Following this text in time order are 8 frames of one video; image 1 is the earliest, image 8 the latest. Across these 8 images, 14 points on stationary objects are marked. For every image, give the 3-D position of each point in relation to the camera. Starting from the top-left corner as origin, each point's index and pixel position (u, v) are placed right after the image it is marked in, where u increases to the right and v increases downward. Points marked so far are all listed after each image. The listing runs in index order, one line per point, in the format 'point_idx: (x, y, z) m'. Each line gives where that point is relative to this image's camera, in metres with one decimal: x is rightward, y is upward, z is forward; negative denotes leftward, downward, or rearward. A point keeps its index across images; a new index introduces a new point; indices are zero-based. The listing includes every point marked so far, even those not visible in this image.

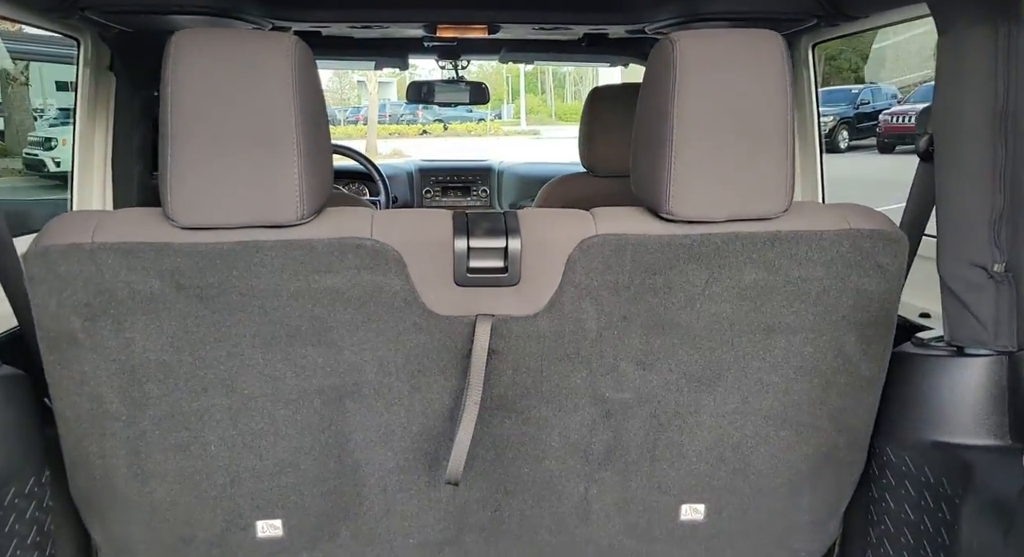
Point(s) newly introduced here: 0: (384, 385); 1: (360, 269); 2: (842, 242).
0: (-0.2, -0.2, +1.2) m
1: (-0.2, 0.0, +1.1) m
2: (+0.4, +0.1, +1.1) m
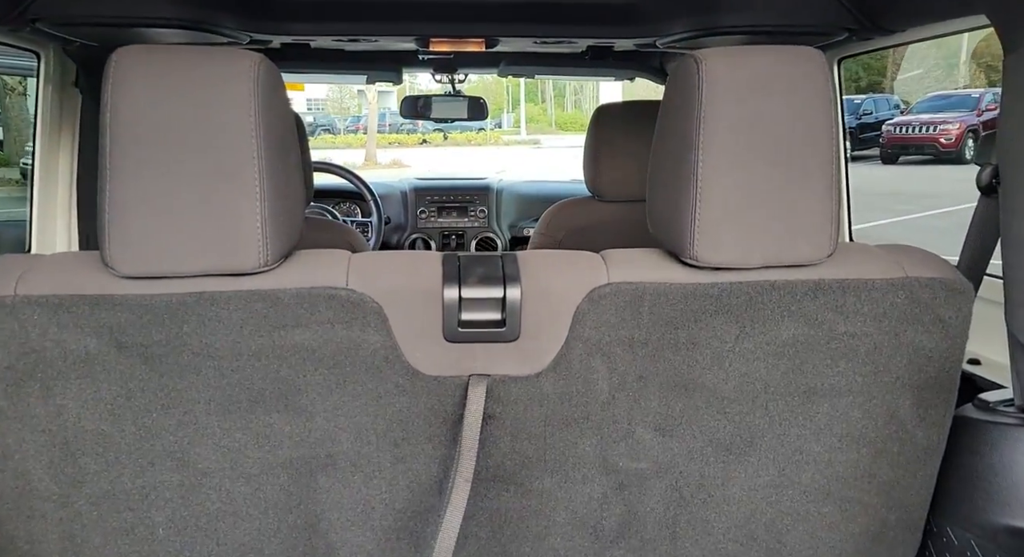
0: (-0.2, -0.2, +1.0) m
1: (-0.2, -0.1, +0.9) m
2: (+0.4, 0.0, +0.9) m
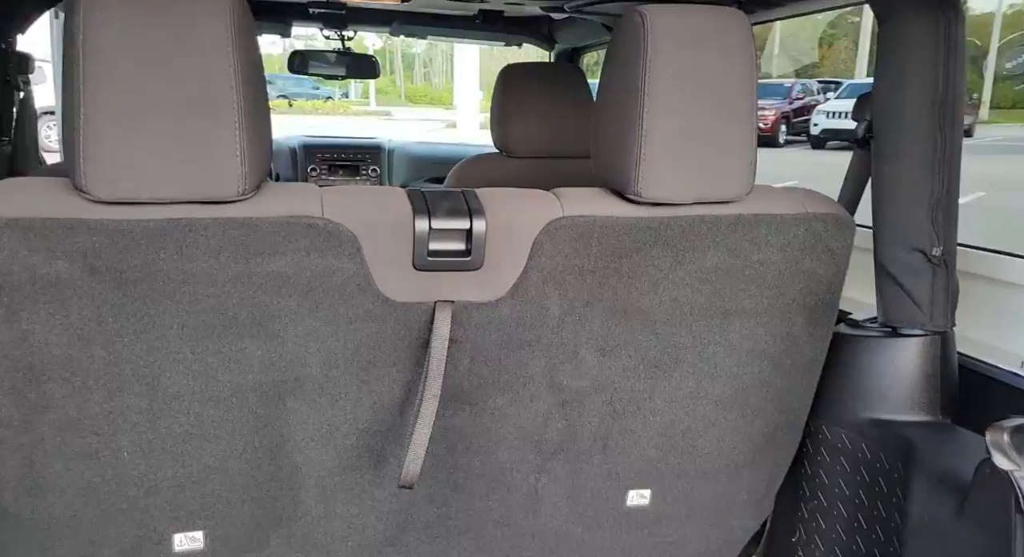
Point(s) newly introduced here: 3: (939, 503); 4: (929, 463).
0: (-0.3, -0.1, +1.1) m
1: (-0.3, 0.0, +1.0) m
2: (+0.4, +0.1, +1.1) m
3: (+0.5, -0.3, +1.0) m
4: (+0.5, -0.2, +1.0) m
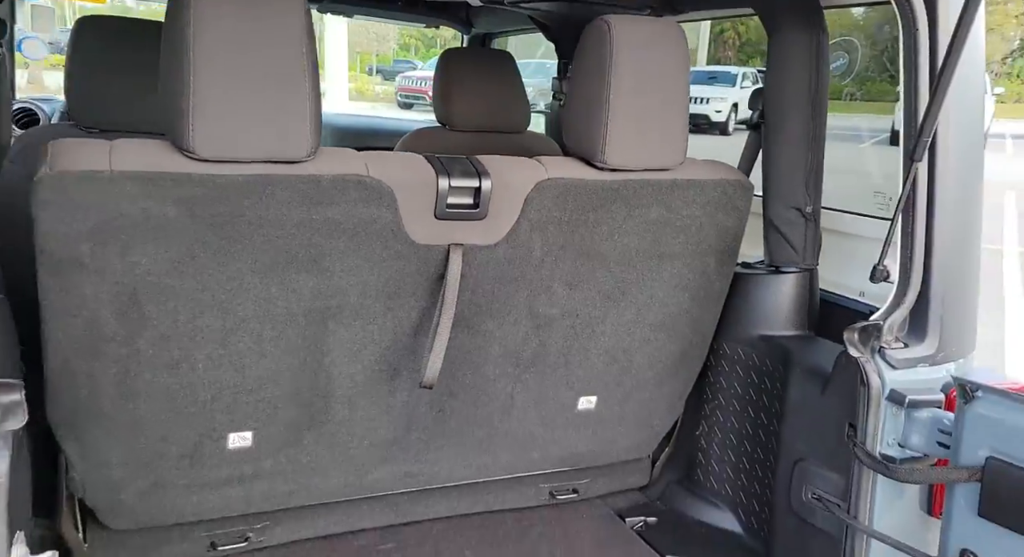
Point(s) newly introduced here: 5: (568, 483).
0: (-0.3, 0.0, +1.4) m
1: (-0.2, +0.1, +1.3) m
2: (+0.4, +0.2, +1.5) m
3: (+0.5, -0.2, +1.4) m
4: (+0.5, -0.2, +1.4) m
5: (+0.1, -0.4, +1.7) m
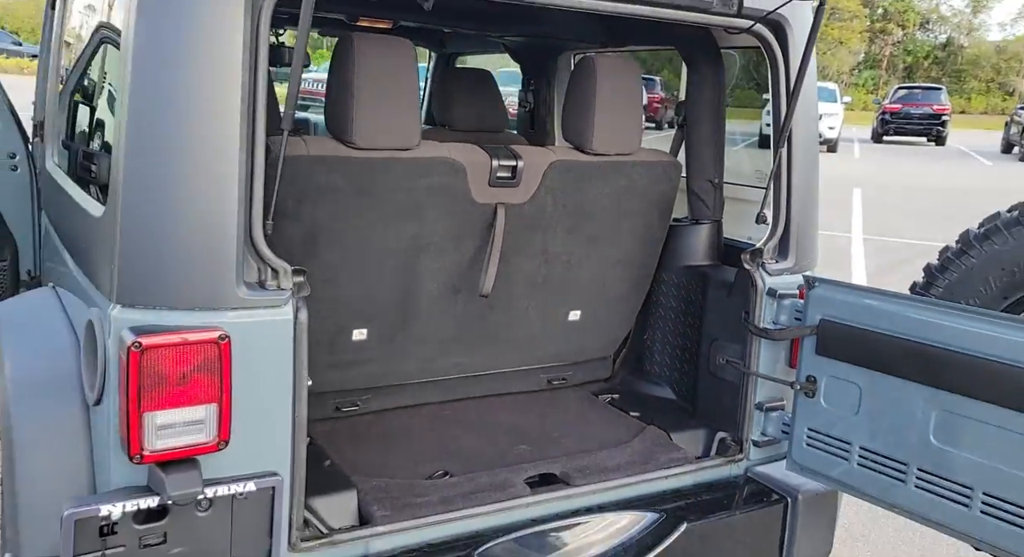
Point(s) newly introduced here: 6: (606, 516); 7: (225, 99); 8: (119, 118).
0: (-0.2, +0.1, +2.1) m
1: (-0.2, +0.3, +2.0) m
2: (+0.4, +0.3, +2.3) m
3: (+0.6, 0.0, +2.2) m
4: (+0.6, 0.0, +2.3) m
5: (+0.1, -0.3, +2.5) m
6: (+0.2, -0.6, +1.9) m
7: (-0.6, +0.3, +1.5) m
8: (-0.7, +0.3, +1.6) m
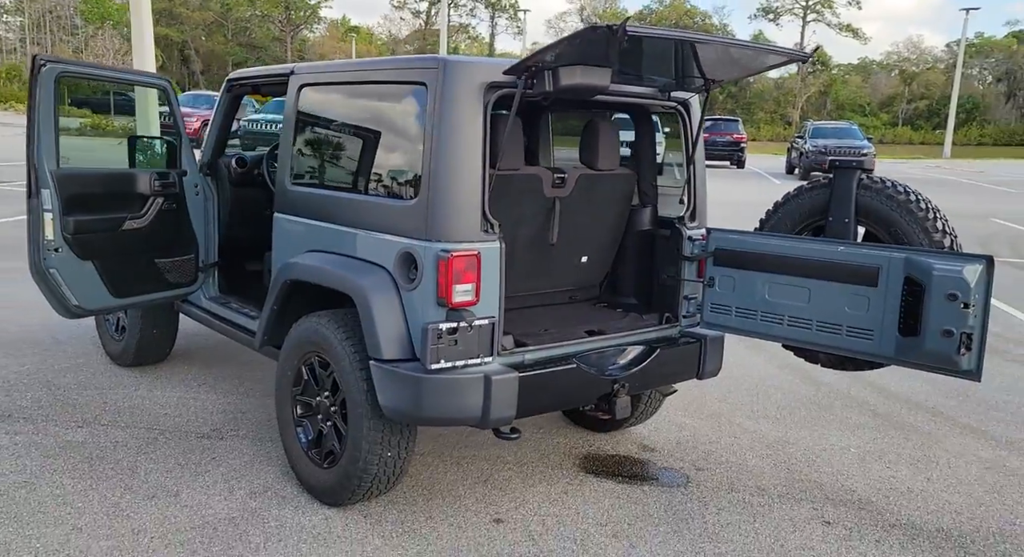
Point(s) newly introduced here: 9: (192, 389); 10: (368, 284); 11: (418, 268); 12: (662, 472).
0: (+0.1, +0.3, +4.0) m
1: (+0.1, +0.5, +4.0) m
2: (+0.6, +0.5, +4.4) m
3: (+0.8, +0.2, +4.3) m
4: (+0.8, +0.2, +4.4) m
5: (+0.3, -0.1, +4.5) m
6: (+0.5, -0.3, +3.9) m
7: (-0.2, +0.5, +3.4) m
8: (-0.4, +0.5, +3.4) m
9: (-2.0, -0.7, +5.2) m
10: (-0.6, 0.0, +3.5) m
11: (-0.4, 0.0, +3.4) m
12: (+0.8, -1.0, +4.3) m
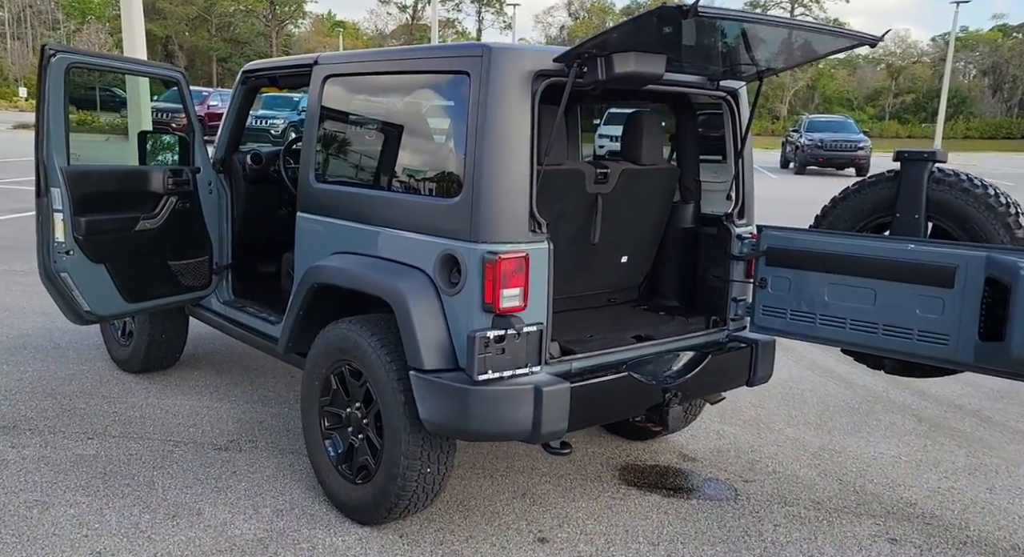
0: (+0.3, +0.3, +3.8) m
1: (+0.3, +0.5, +3.7) m
2: (+0.8, +0.5, +4.1) m
3: (+1.0, +0.2, +4.1) m
4: (+1.0, +0.2, +4.1) m
5: (+0.5, -0.1, +4.3) m
6: (+0.7, -0.3, +3.7) m
7: (0.0, +0.5, +3.1) m
8: (-0.2, +0.4, +3.2) m
9: (-1.9, -0.7, +4.9) m
10: (-0.4, 0.0, +3.3) m
11: (-0.2, 0.0, +3.1) m
12: (+1.0, -1.0, +4.0) m
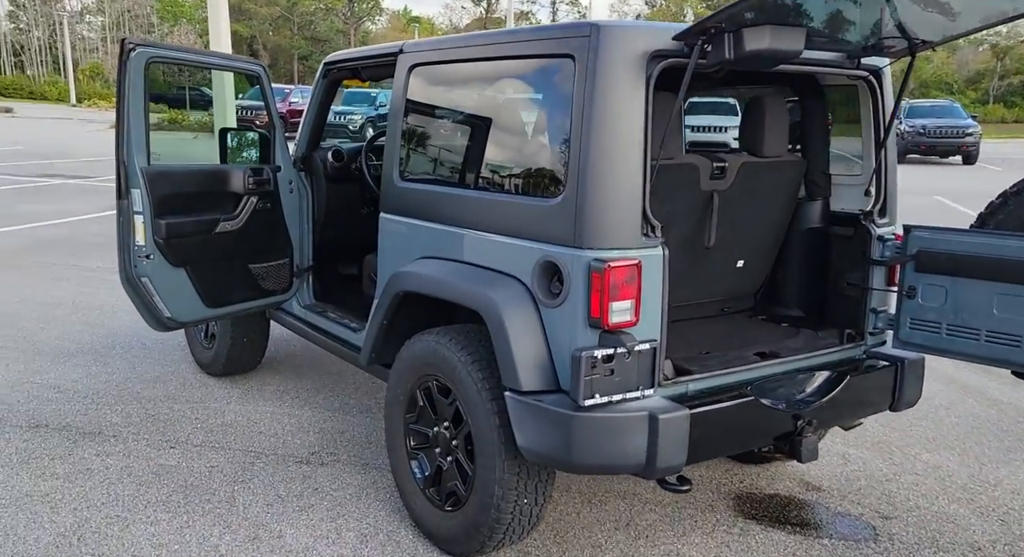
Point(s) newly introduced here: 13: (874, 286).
0: (+0.7, +0.3, +3.4) m
1: (+0.7, +0.4, +3.3) m
2: (+1.3, +0.5, +3.7) m
3: (+1.4, +0.2, +3.6) m
4: (+1.4, +0.2, +3.6) m
5: (+1.0, -0.1, +3.8) m
6: (+1.1, -0.4, +3.2) m
7: (+0.4, +0.5, +2.7) m
8: (+0.2, +0.4, +2.8) m
9: (-1.3, -0.7, +4.7) m
10: (0.0, -0.1, +2.9) m
11: (+0.2, 0.0, +2.8) m
12: (+1.4, -1.0, +3.6) m
13: (+1.5, 0.0, +3.4) m
